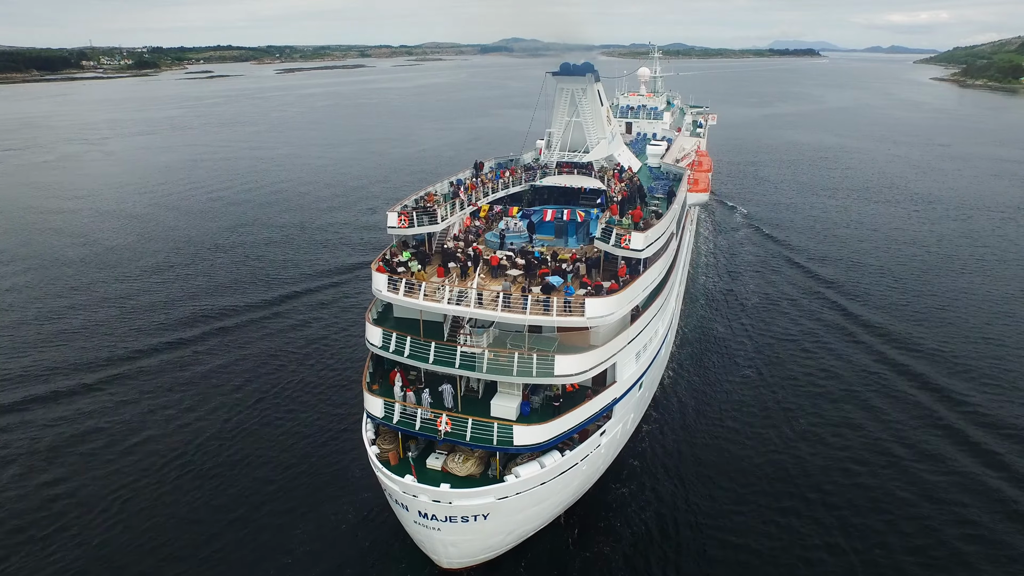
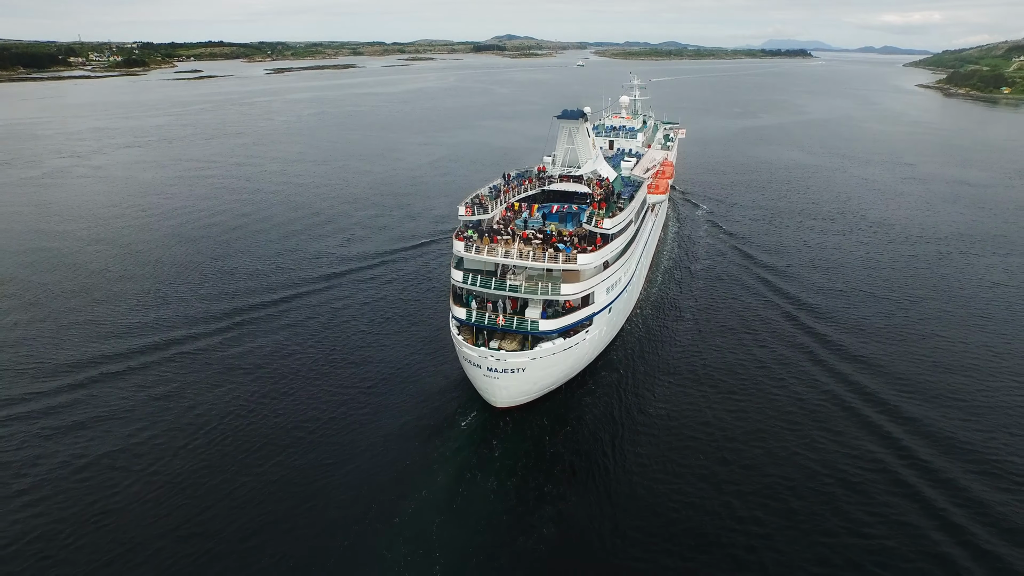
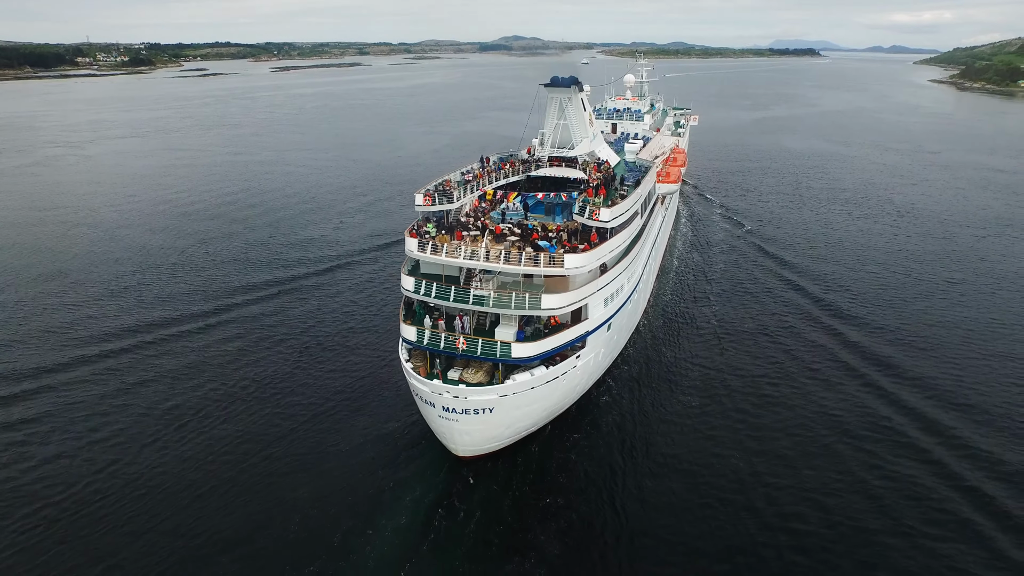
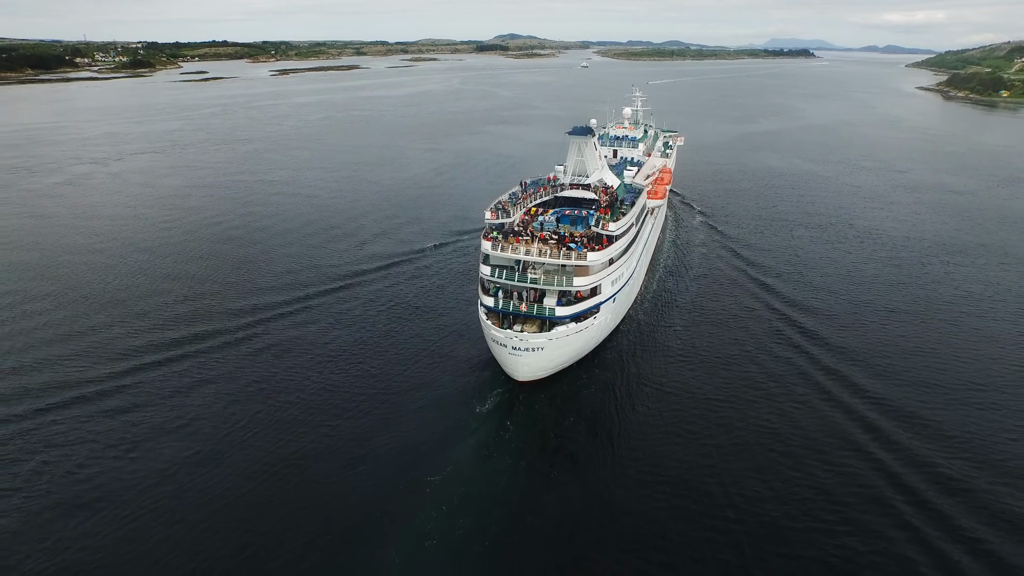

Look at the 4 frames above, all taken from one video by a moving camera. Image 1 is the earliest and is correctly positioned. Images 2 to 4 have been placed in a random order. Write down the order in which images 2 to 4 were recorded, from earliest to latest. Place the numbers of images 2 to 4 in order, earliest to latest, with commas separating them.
3, 2, 4
